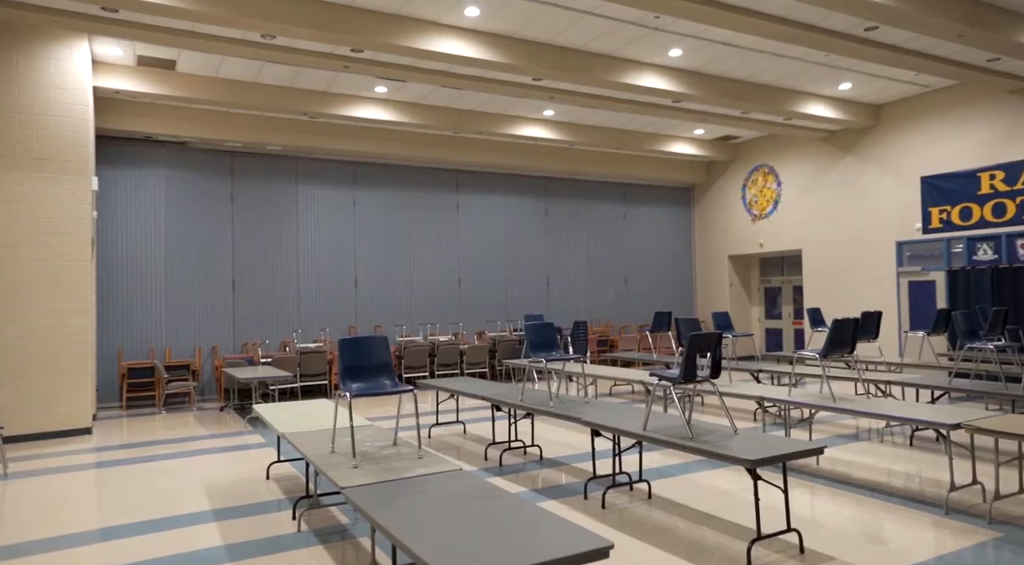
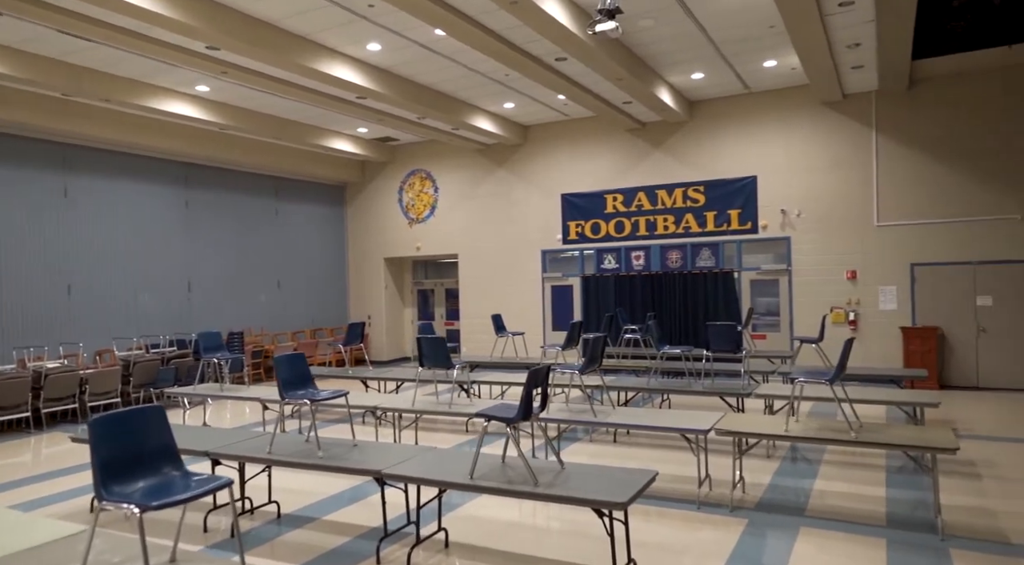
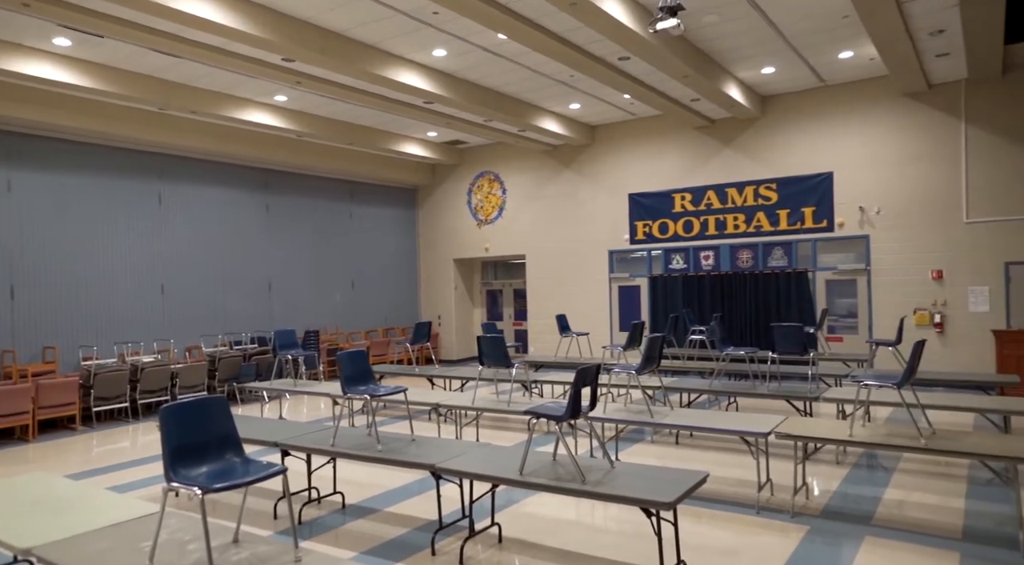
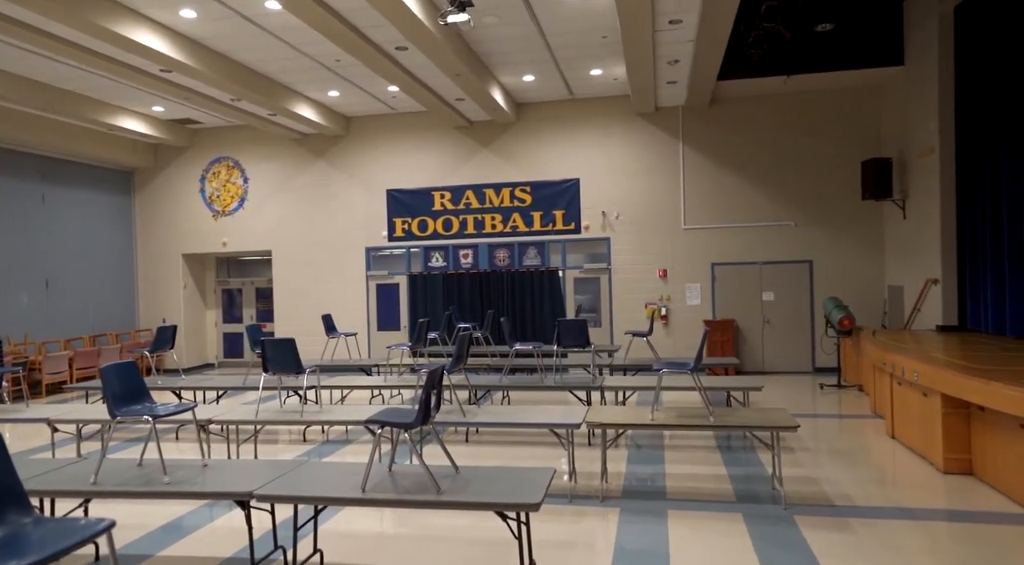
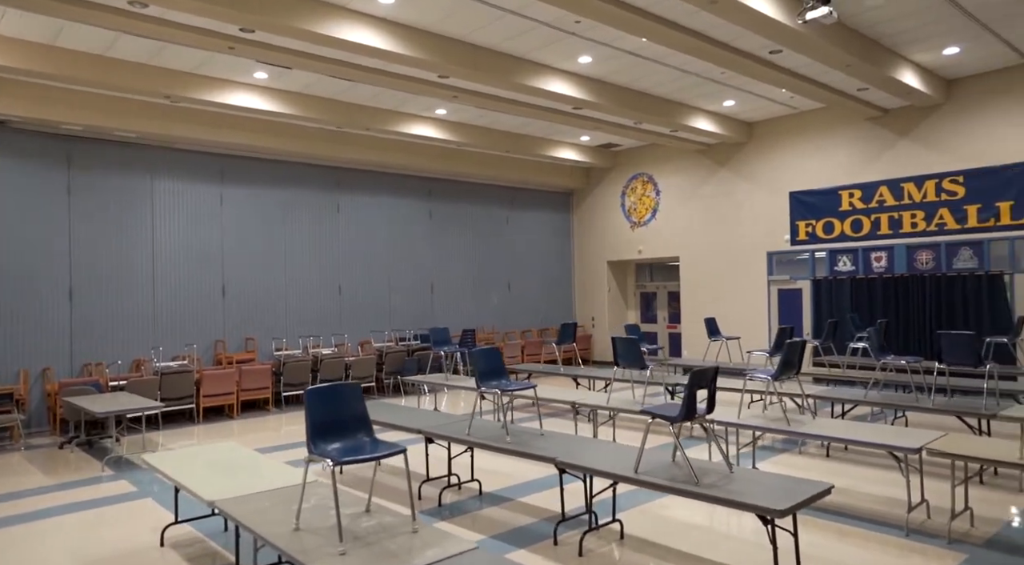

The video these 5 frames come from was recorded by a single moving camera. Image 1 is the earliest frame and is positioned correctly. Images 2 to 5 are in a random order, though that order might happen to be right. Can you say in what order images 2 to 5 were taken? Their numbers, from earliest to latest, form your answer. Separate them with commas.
5, 3, 2, 4
